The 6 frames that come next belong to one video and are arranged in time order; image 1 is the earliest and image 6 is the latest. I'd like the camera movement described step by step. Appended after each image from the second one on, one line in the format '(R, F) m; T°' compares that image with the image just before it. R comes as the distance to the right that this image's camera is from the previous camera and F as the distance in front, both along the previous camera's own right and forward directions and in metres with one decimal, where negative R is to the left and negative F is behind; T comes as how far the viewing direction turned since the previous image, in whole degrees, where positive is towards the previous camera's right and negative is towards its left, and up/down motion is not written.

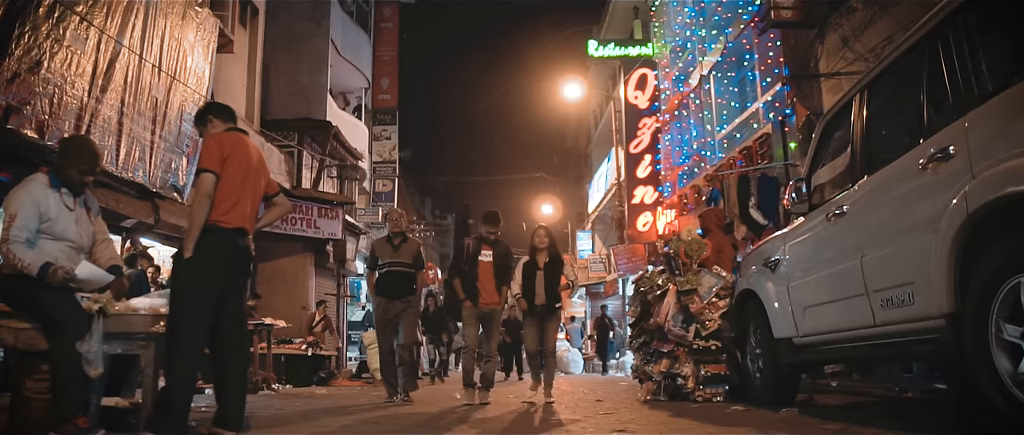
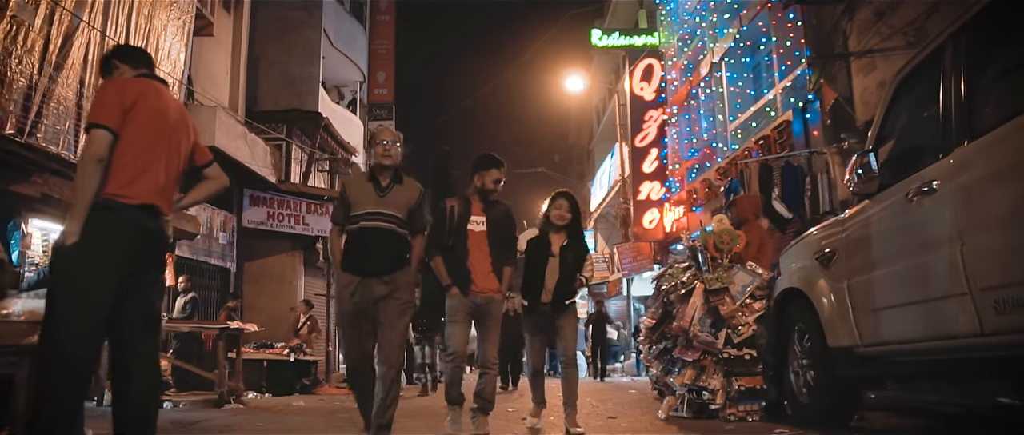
(0.0, +1.0) m; 0°
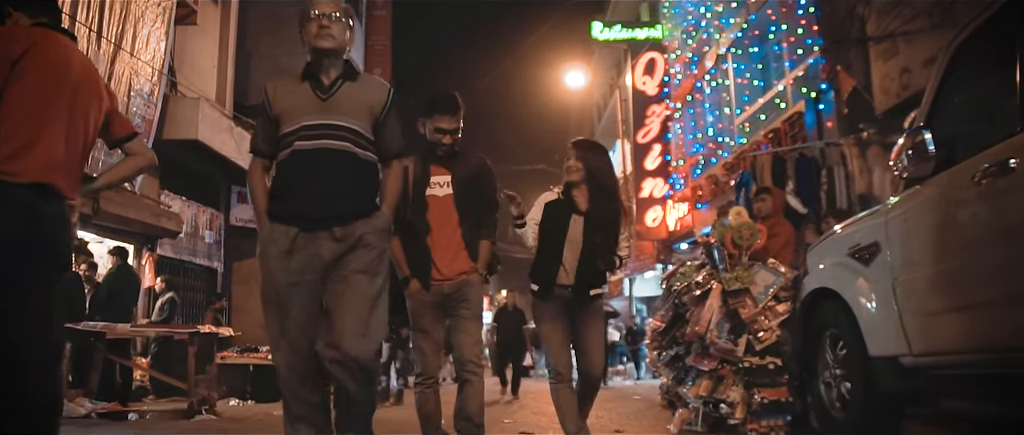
(0.0, +0.6) m; 0°
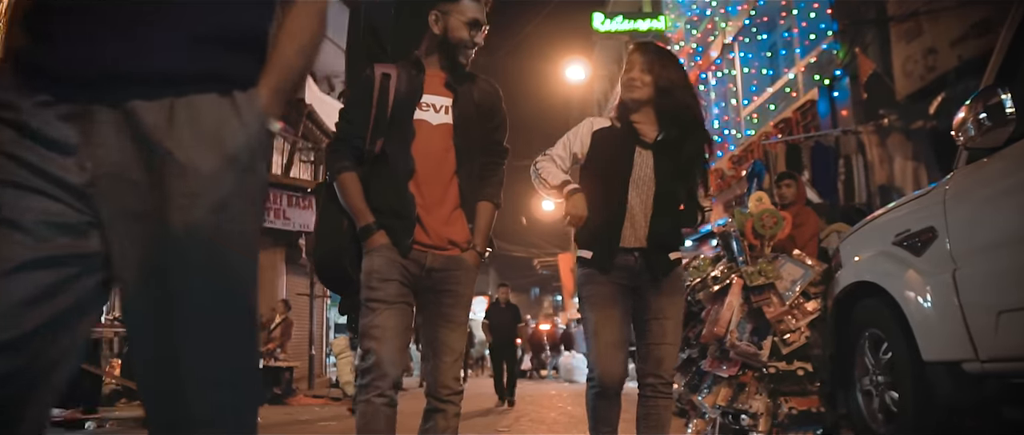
(0.0, +0.6) m; 0°
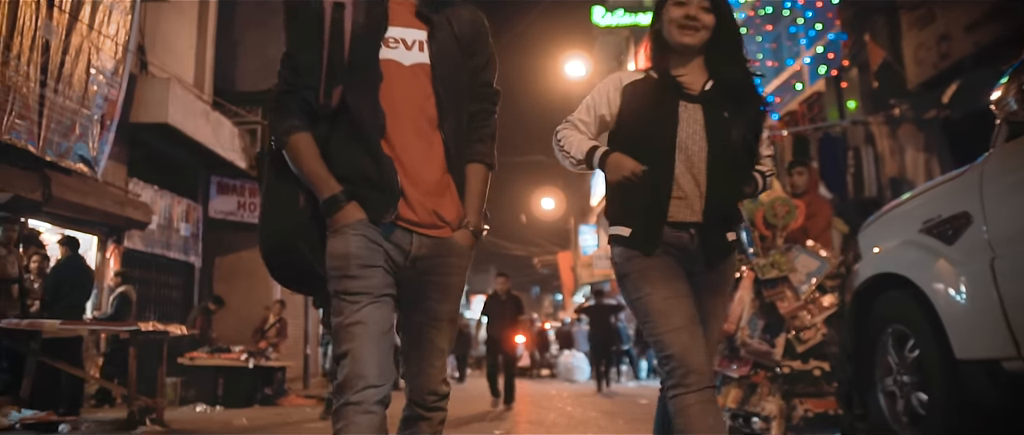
(0.0, +0.3) m; 0°
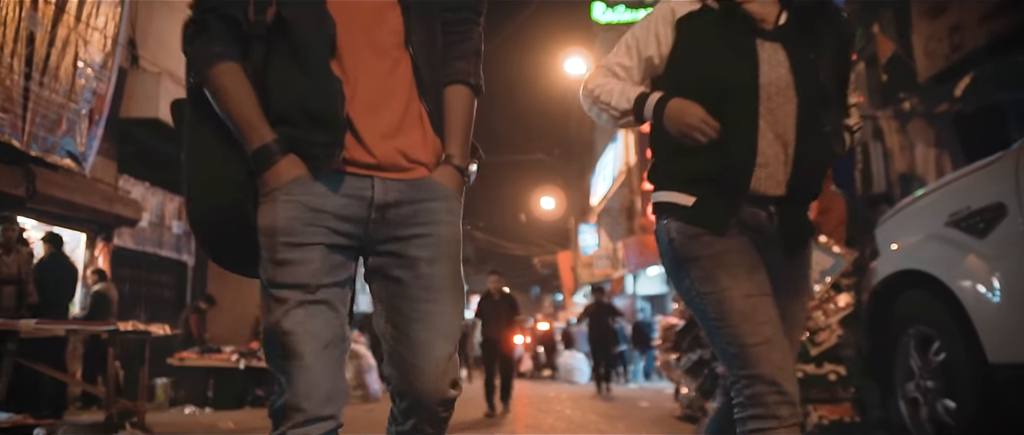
(0.0, +0.3) m; 0°
